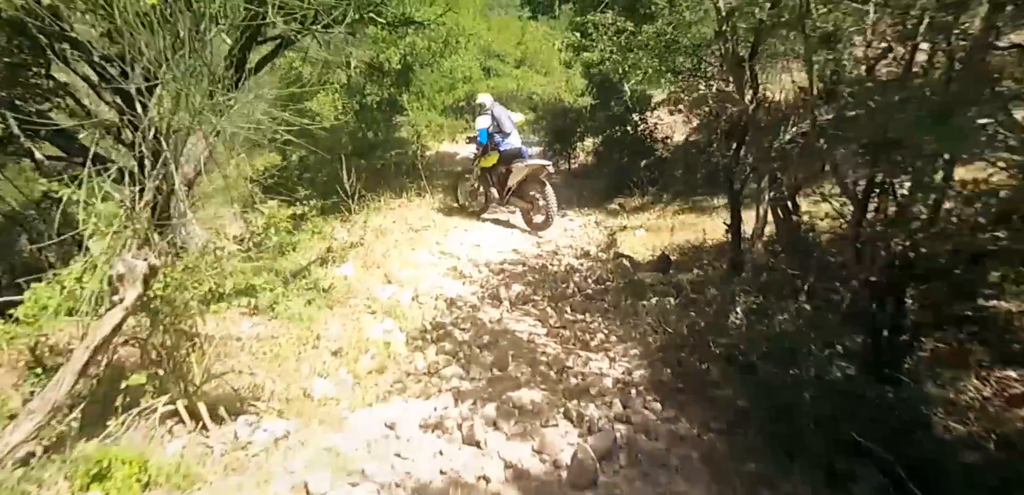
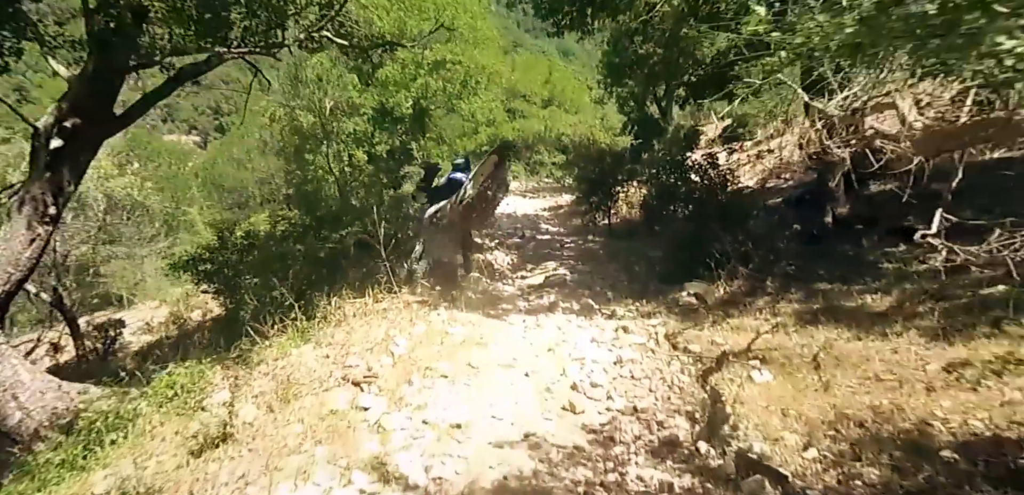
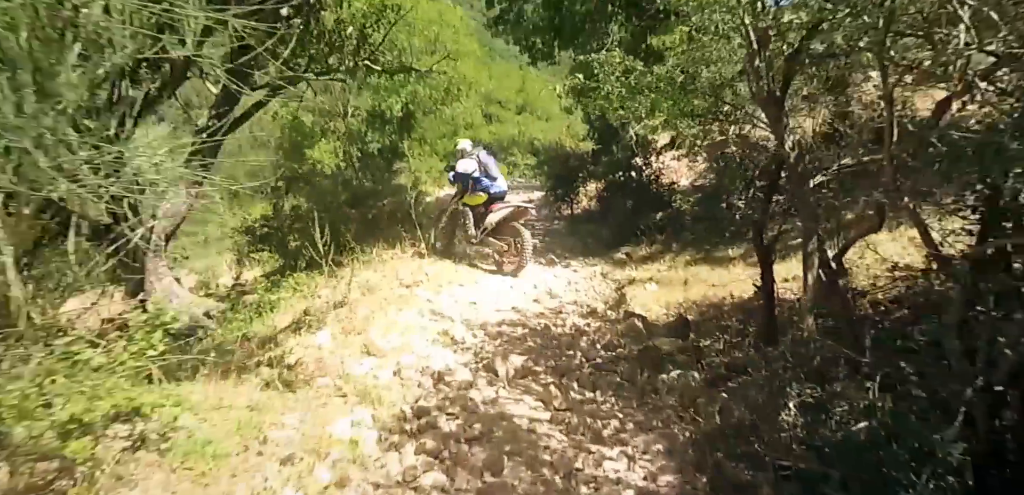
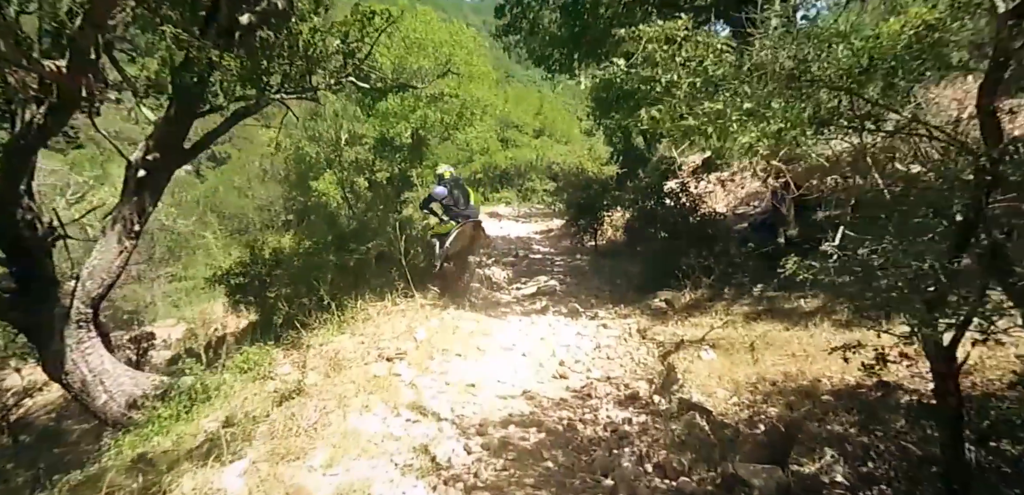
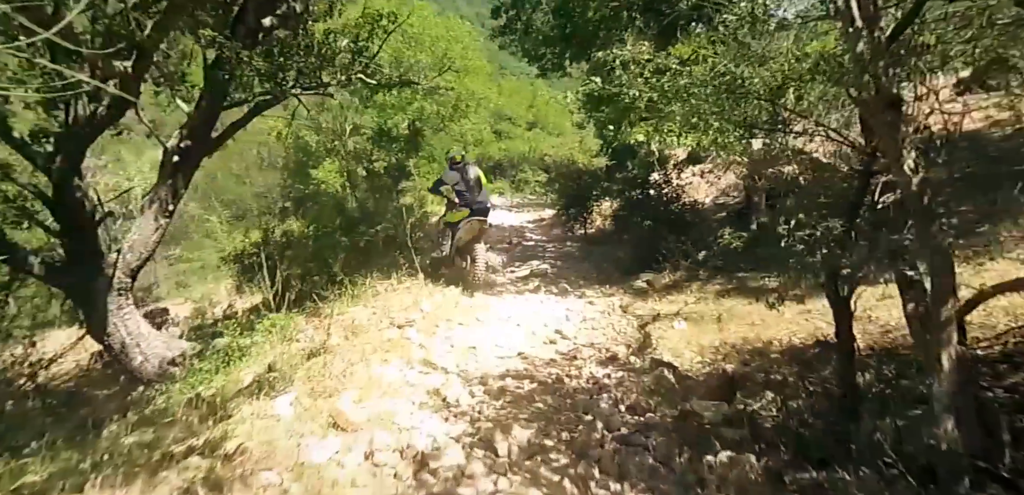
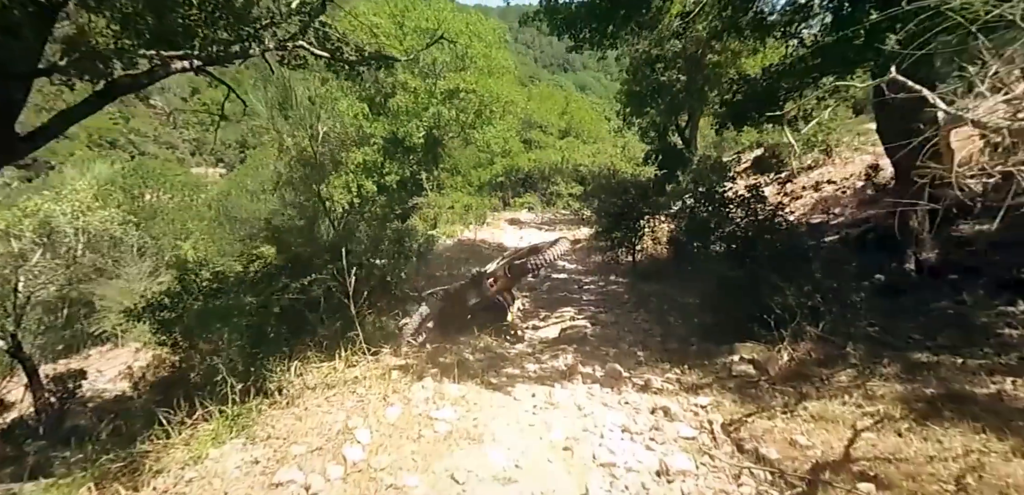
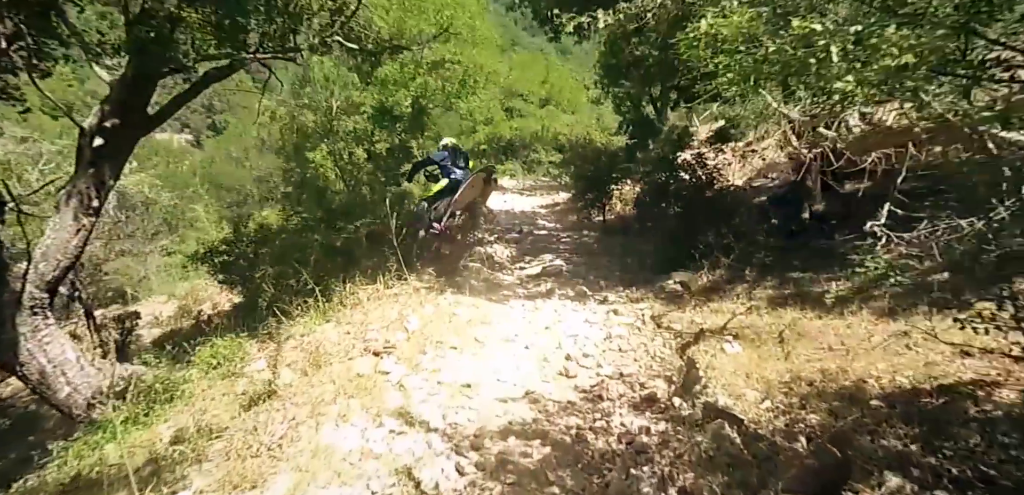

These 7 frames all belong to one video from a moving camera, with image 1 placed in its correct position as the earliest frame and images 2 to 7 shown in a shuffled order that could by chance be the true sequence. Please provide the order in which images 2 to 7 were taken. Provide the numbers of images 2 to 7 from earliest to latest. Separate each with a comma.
3, 5, 4, 7, 2, 6
